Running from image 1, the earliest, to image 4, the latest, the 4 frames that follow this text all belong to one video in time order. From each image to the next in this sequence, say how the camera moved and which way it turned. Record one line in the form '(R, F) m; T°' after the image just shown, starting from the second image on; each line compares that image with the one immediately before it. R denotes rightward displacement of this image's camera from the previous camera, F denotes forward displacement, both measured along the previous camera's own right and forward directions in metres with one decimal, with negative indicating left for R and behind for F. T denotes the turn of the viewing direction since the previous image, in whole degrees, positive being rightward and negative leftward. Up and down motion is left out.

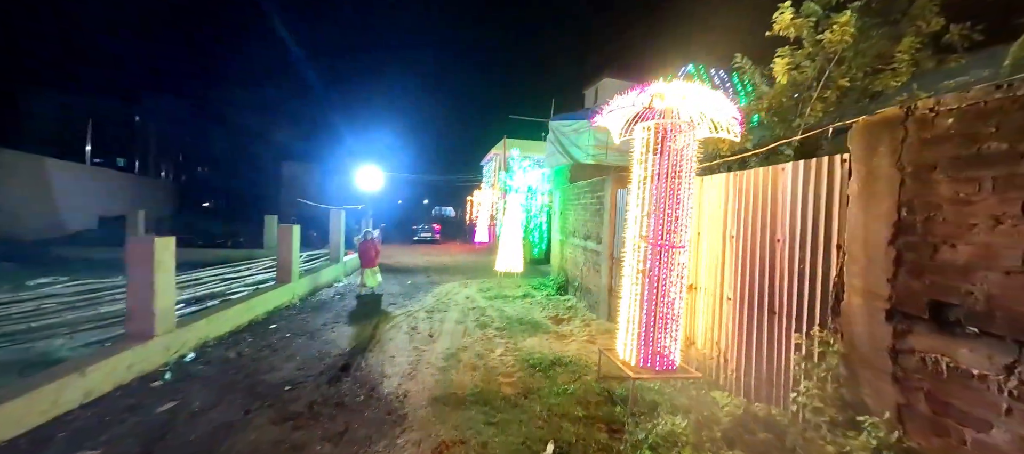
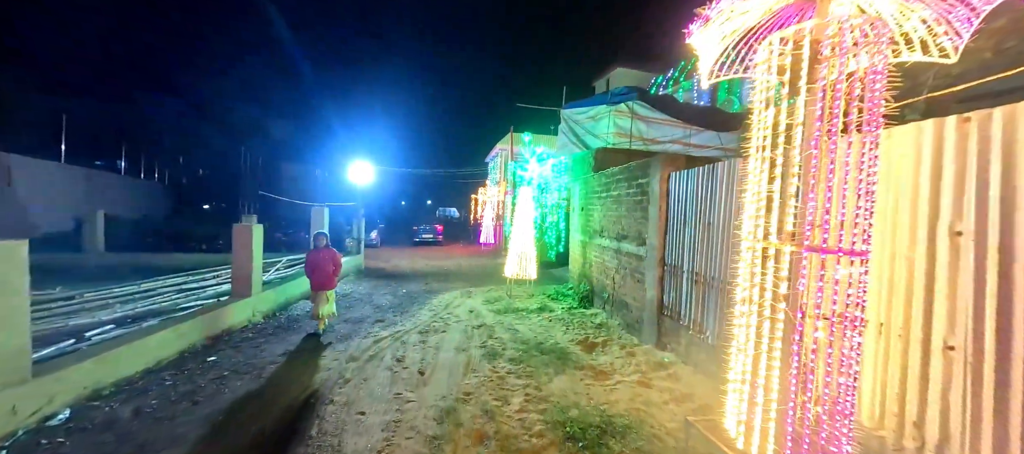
(-0.2, +1.7) m; -1°
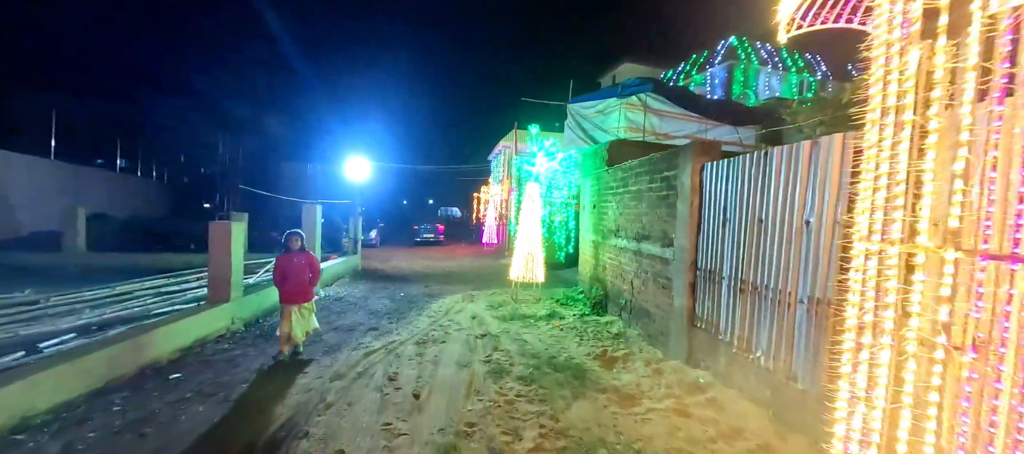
(-0.1, +0.7) m; 0°
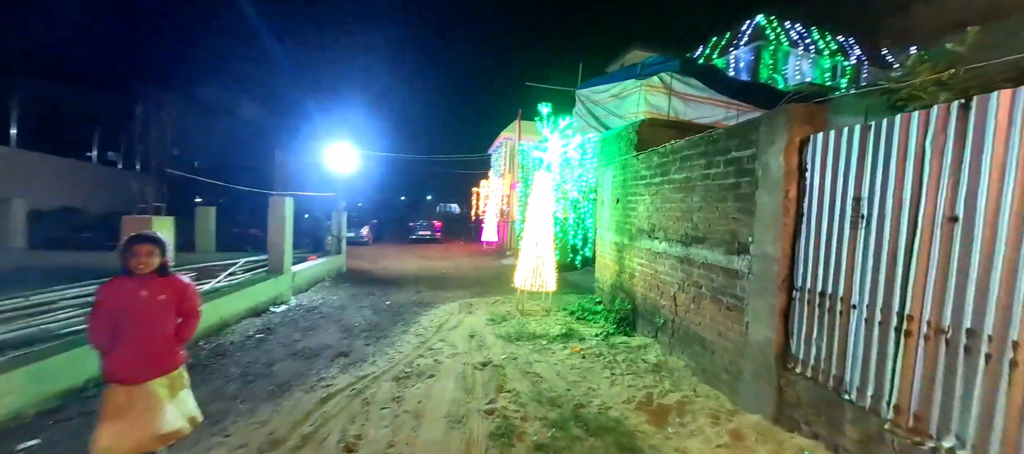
(-0.1, +1.4) m; 0°
